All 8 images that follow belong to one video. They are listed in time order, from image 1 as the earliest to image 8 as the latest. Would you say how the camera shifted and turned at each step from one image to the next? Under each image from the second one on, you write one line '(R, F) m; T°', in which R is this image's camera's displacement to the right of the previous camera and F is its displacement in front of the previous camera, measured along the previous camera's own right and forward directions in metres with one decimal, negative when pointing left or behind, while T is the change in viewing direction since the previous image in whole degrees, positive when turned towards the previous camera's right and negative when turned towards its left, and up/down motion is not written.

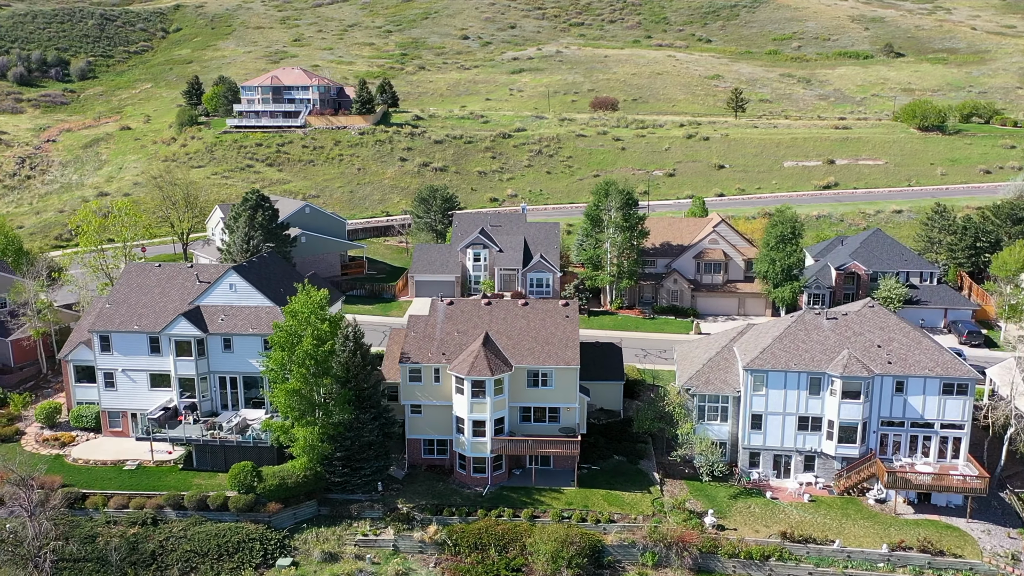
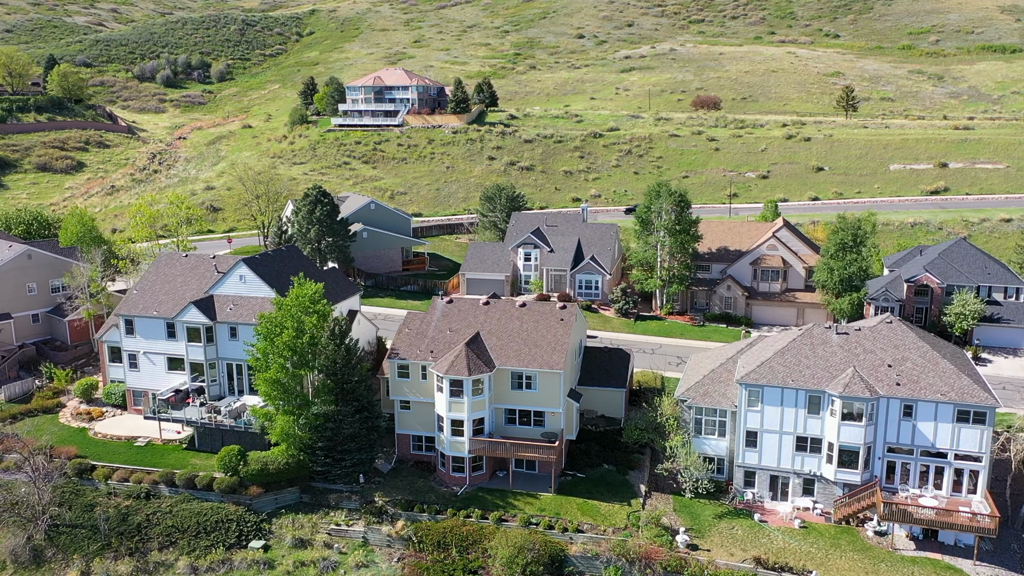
(+6.3, +0.8) m; -9°
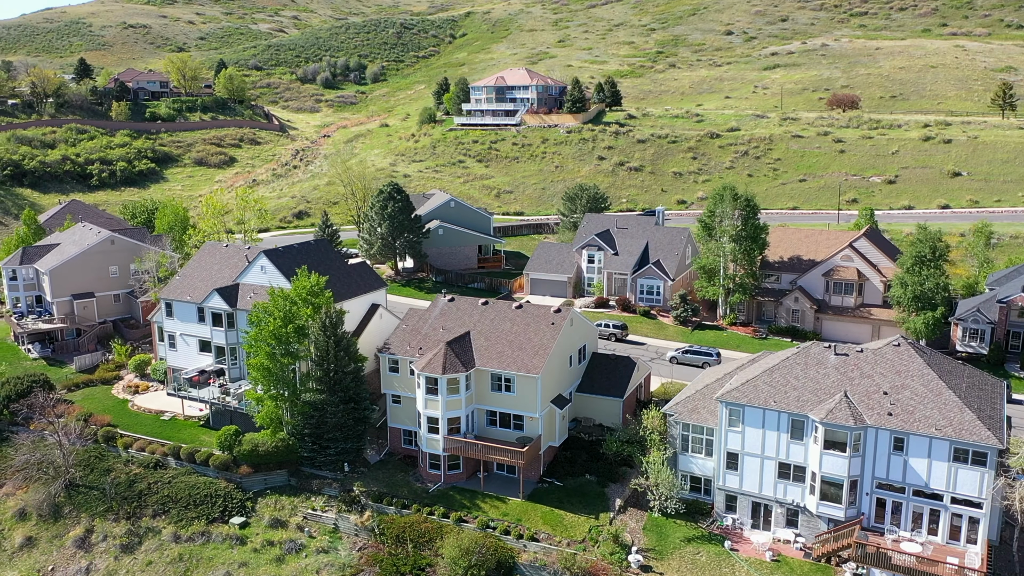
(+7.7, +1.1) m; -11°
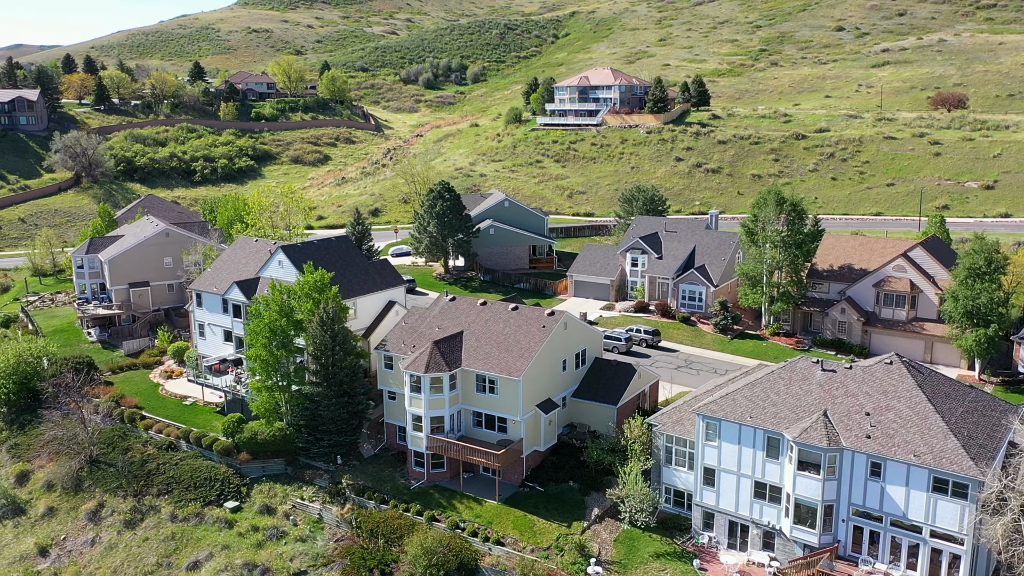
(+5.4, +0.6) m; -8°
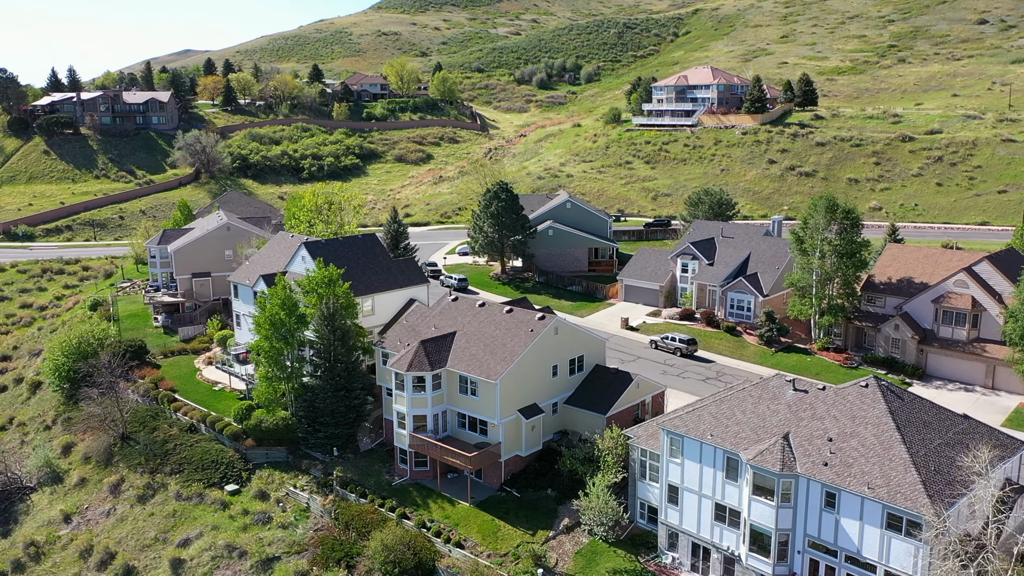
(+6.1, +0.7) m; -9°
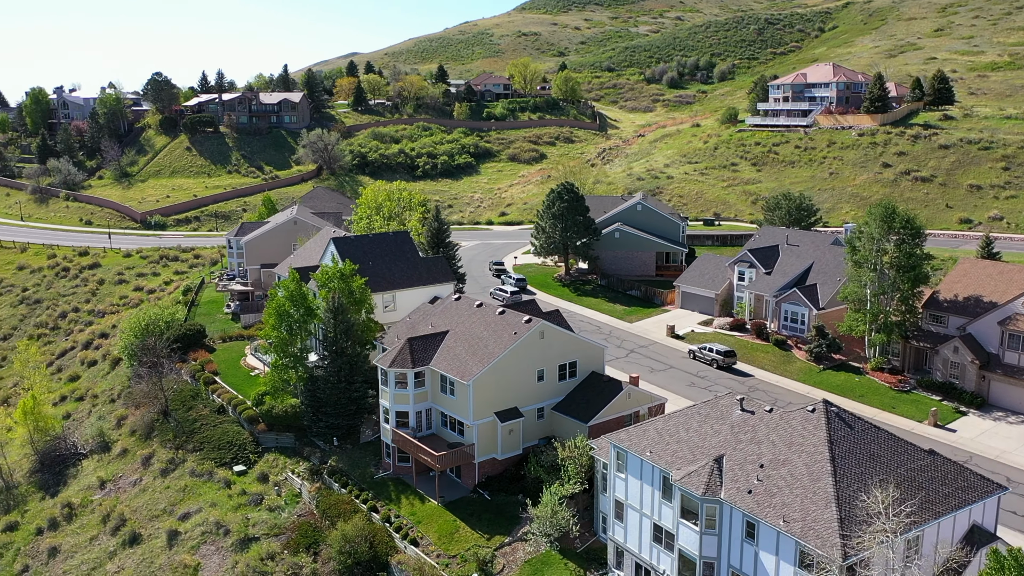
(+7.0, +0.9) m; -10°
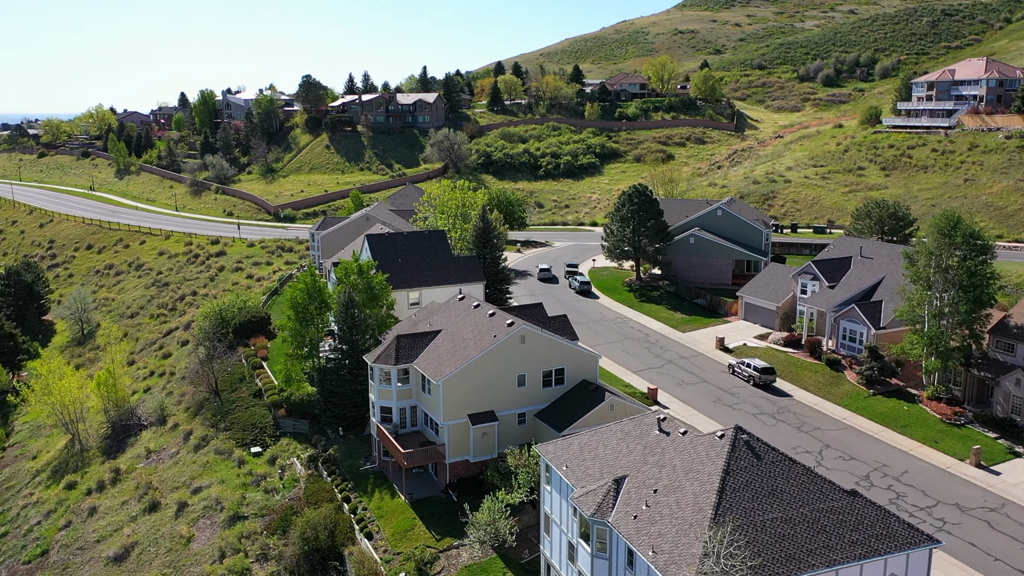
(+7.7, +1.1) m; -11°
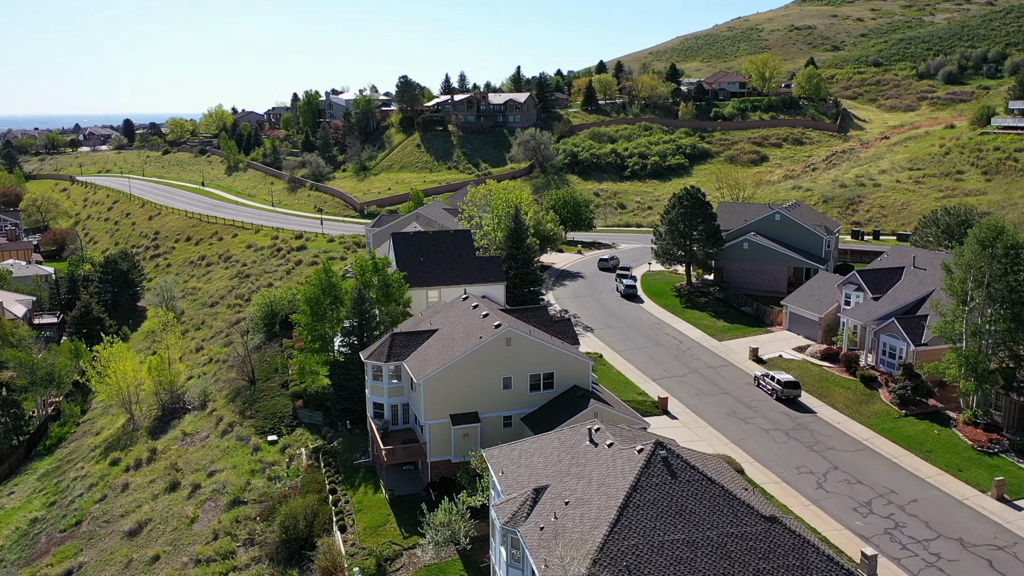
(+5.4, +0.6) m; -8°
